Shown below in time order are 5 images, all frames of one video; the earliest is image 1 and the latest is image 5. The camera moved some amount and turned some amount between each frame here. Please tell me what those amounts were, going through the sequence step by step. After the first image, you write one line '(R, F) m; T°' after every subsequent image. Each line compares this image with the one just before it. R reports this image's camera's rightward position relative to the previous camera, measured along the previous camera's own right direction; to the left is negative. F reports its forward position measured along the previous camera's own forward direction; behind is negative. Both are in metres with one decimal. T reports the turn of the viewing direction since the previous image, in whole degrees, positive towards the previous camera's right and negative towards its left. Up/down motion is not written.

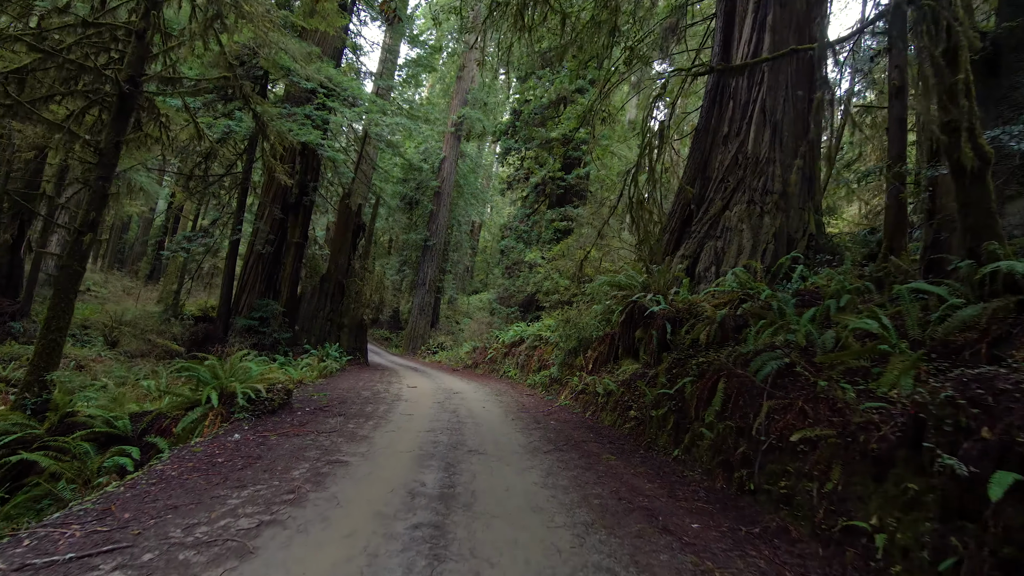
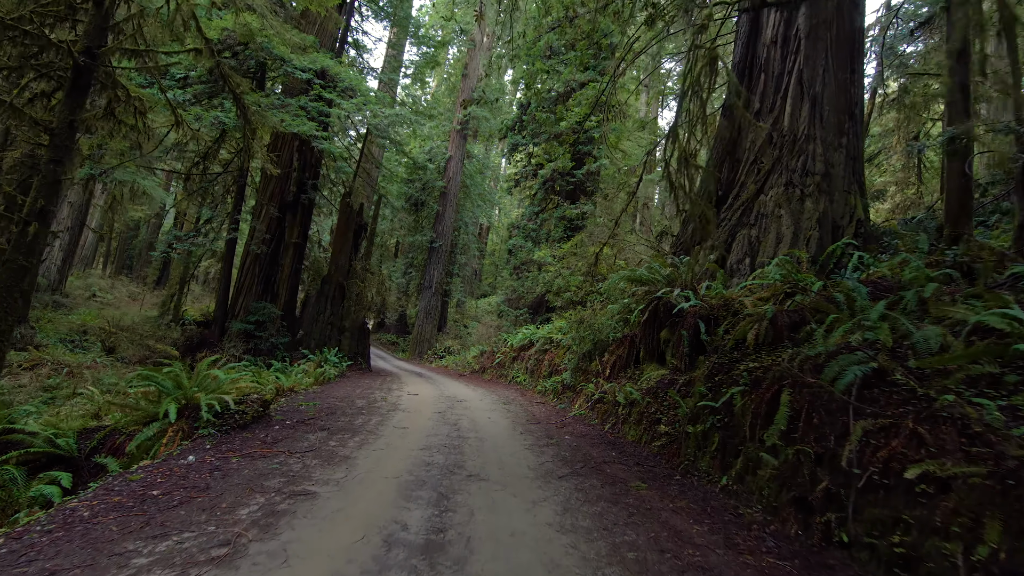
(0.0, +0.7) m; -1°
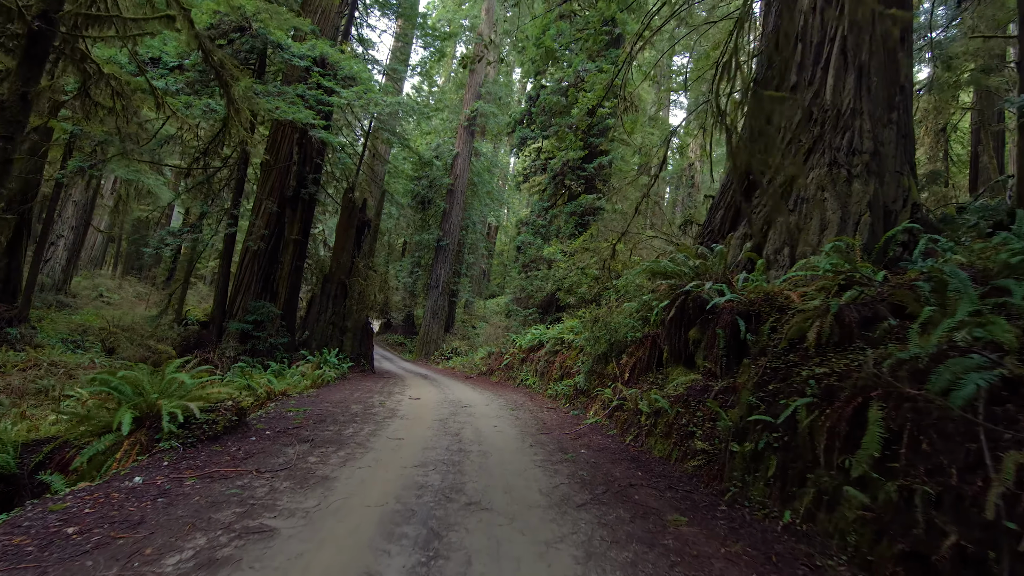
(0.0, +0.6) m; -1°
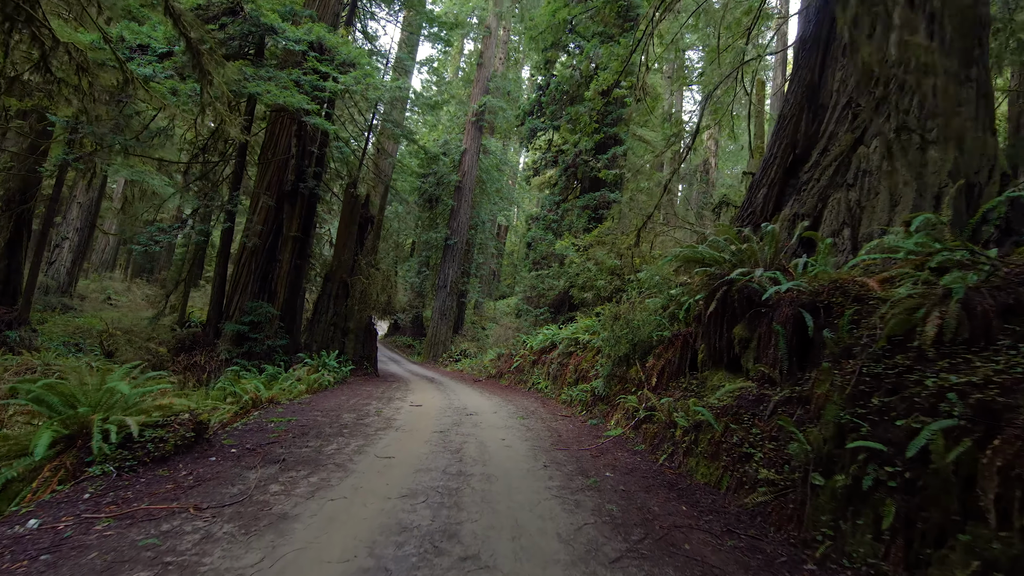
(0.0, +0.7) m; -1°
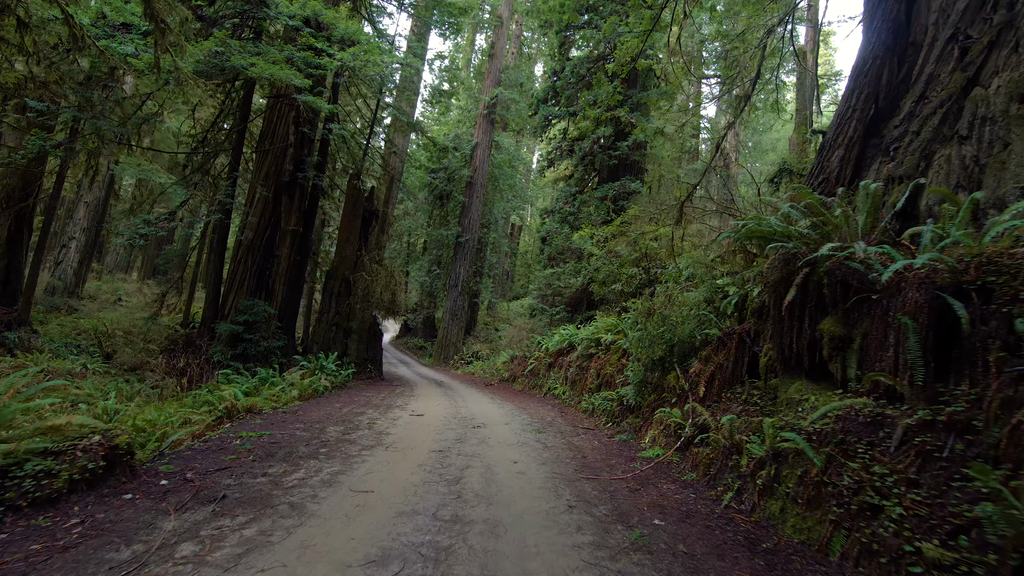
(0.0, +0.9) m; -2°
